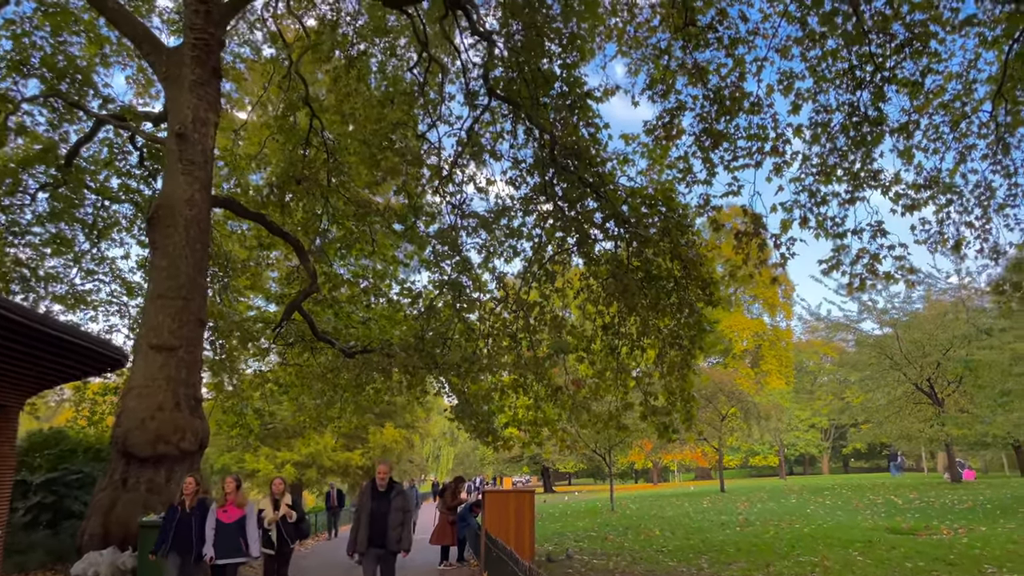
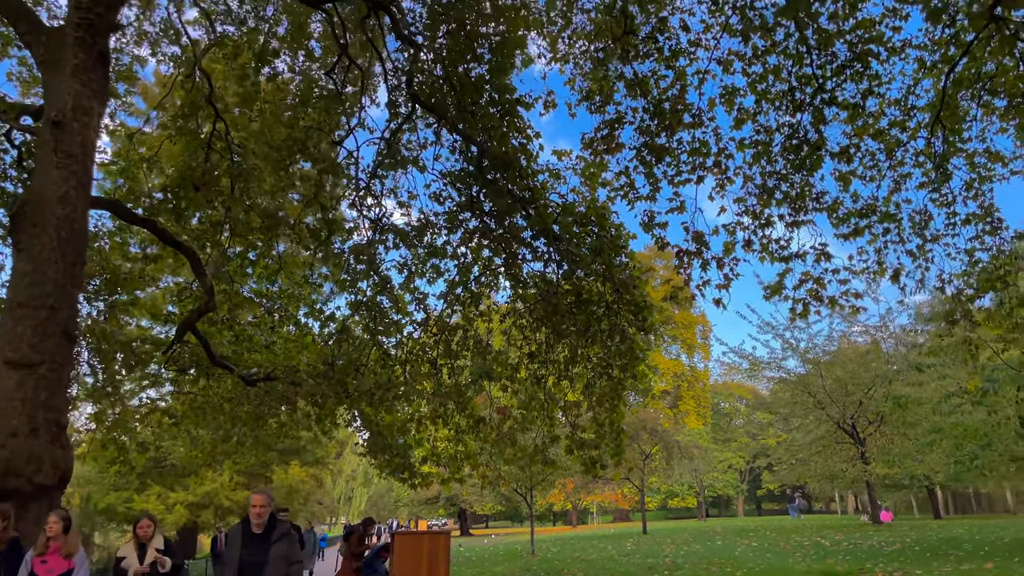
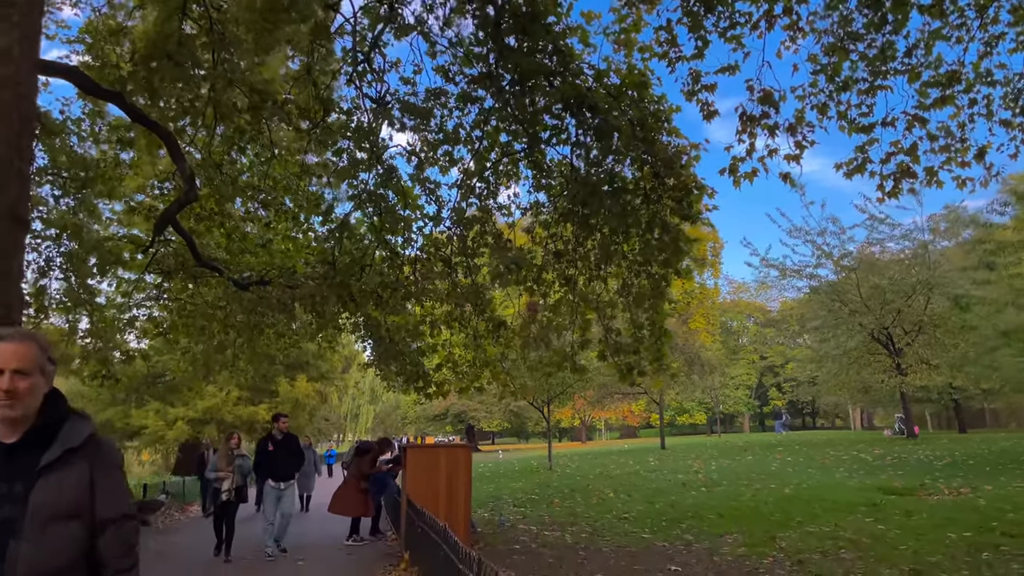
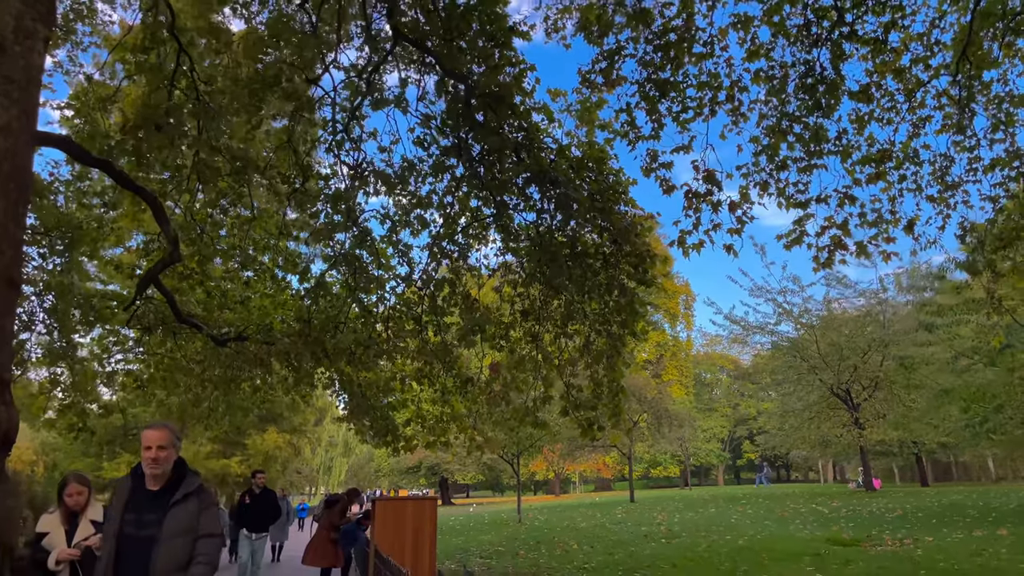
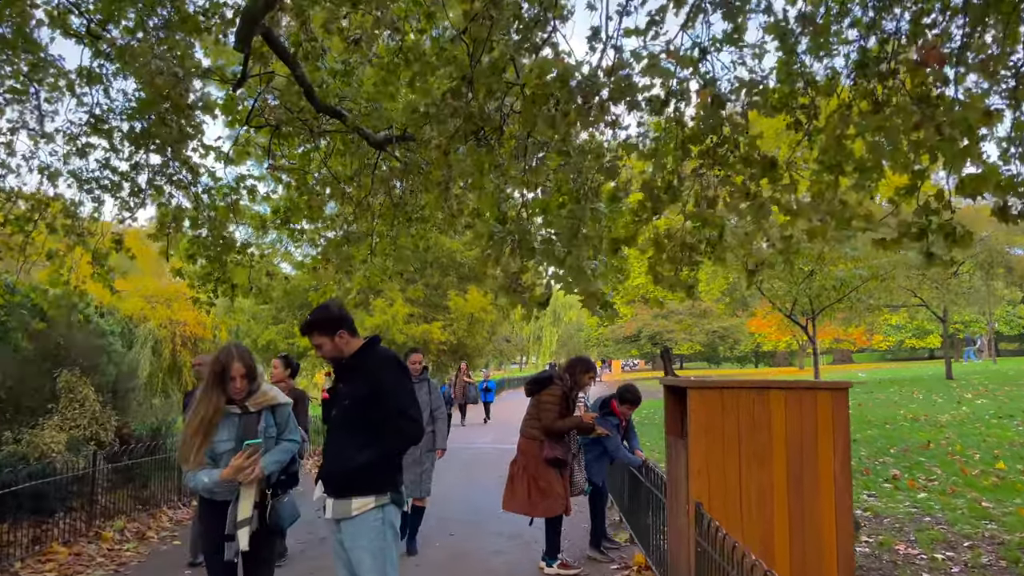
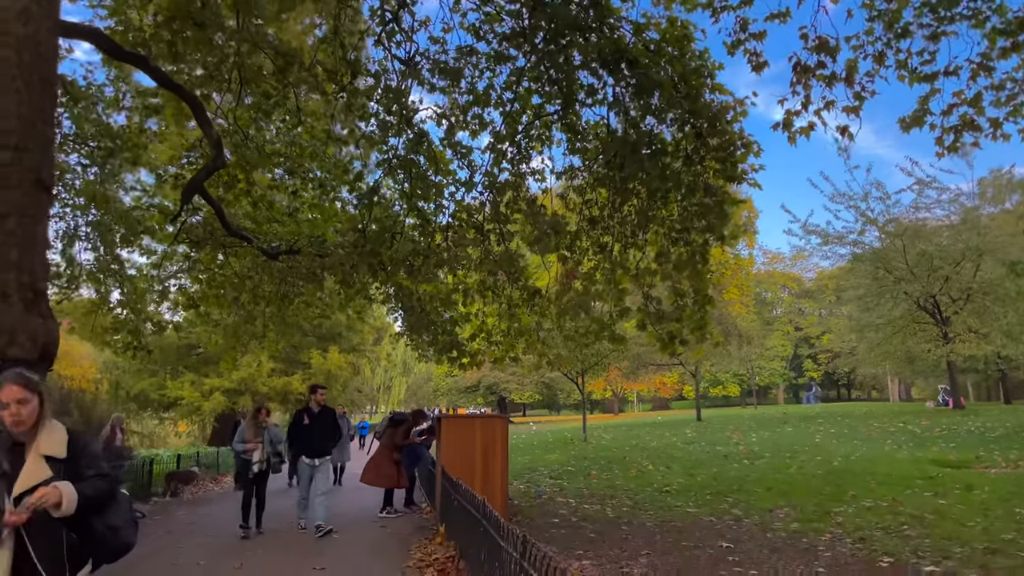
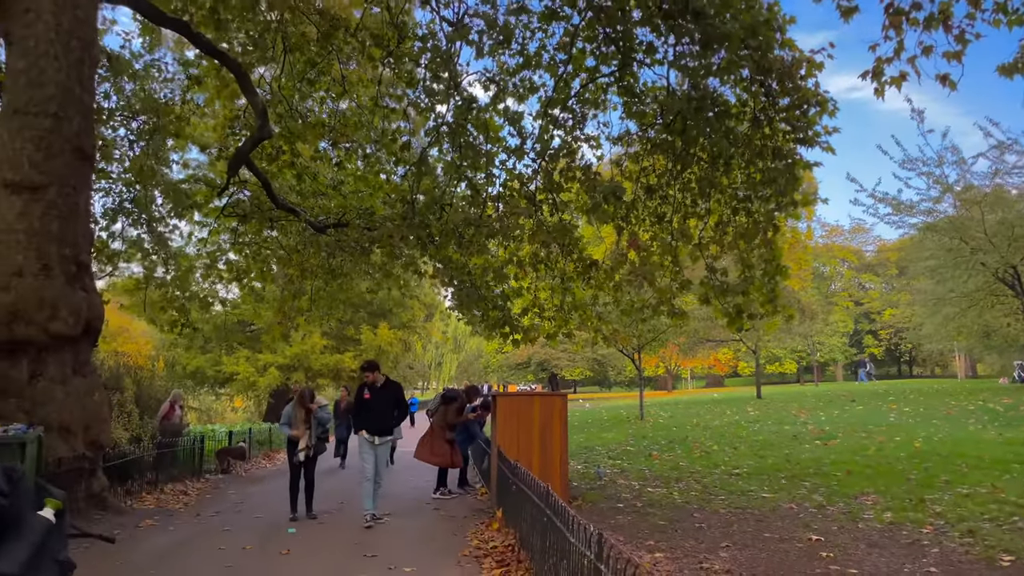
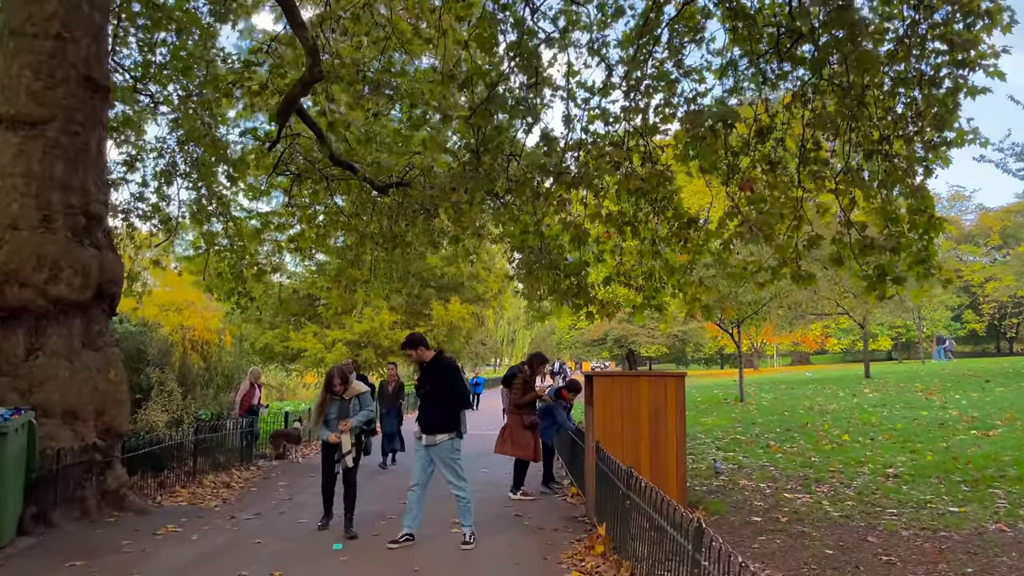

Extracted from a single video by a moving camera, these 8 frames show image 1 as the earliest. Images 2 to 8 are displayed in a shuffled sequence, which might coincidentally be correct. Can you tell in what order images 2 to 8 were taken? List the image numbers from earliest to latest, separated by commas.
2, 4, 3, 6, 7, 8, 5
